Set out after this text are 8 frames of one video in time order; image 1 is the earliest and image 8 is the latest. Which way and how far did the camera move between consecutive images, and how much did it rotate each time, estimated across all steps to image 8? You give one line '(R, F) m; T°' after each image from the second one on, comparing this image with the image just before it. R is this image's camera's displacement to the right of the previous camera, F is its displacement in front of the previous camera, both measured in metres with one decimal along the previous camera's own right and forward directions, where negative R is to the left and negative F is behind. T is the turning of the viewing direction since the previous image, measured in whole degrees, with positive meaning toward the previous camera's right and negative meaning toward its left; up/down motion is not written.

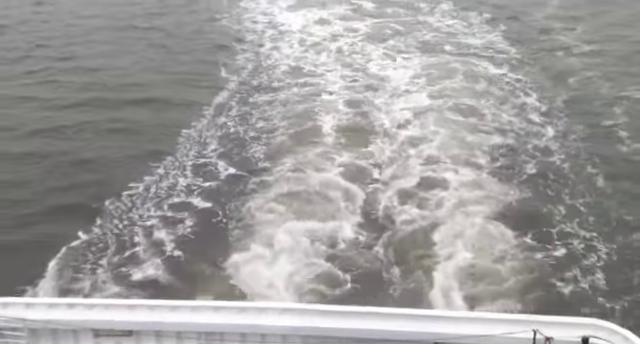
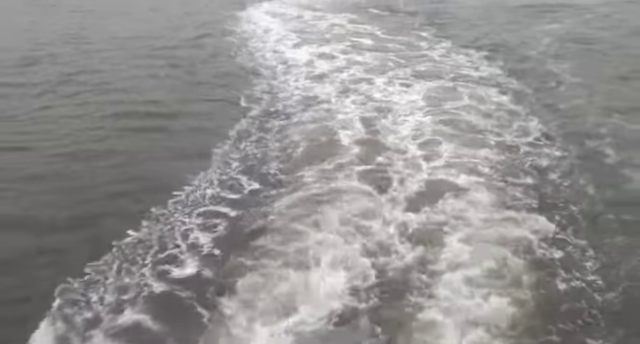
(+0.9, -1.3) m; -3°
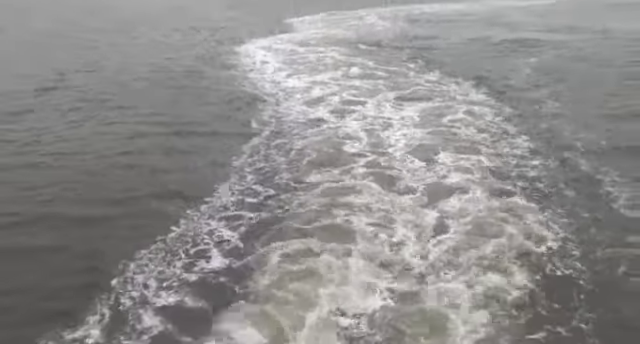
(-0.3, -1.1) m; +1°
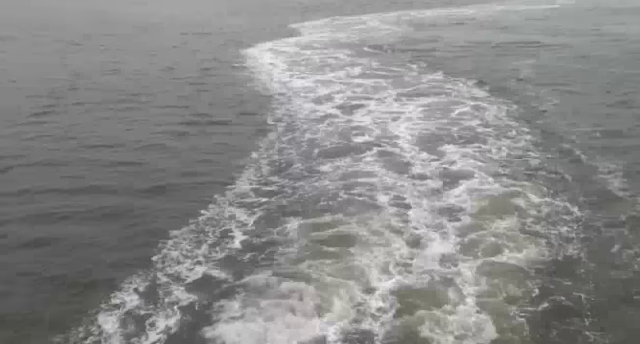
(-0.1, -0.7) m; 0°
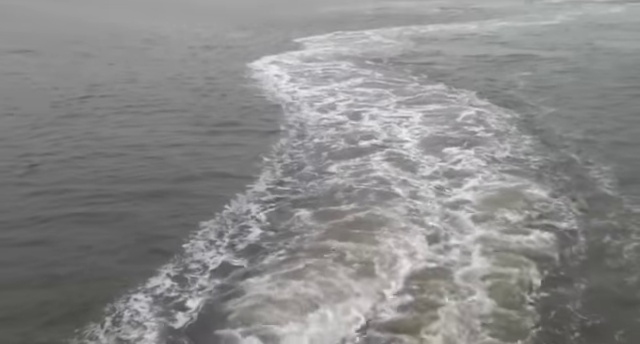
(-0.1, -0.7) m; 0°
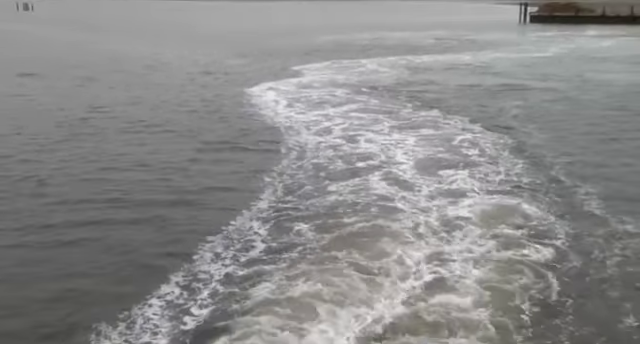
(0.0, -0.4) m; 0°
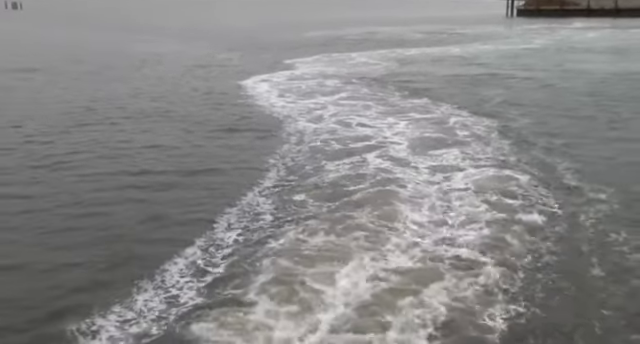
(-0.1, -0.8) m; +1°
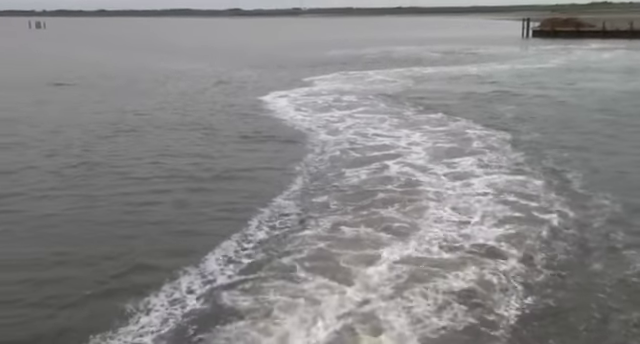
(-0.1, -0.7) m; -1°
